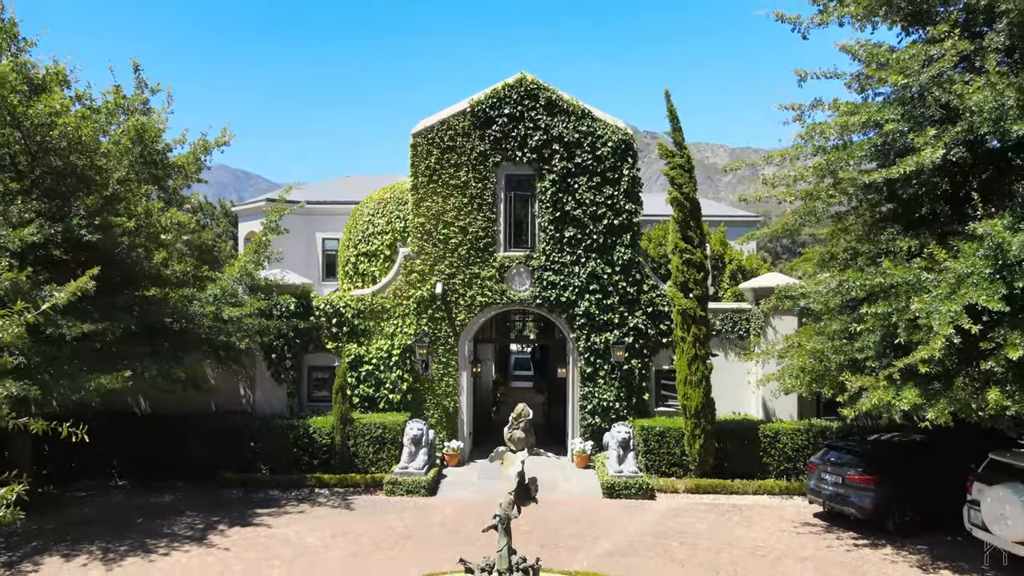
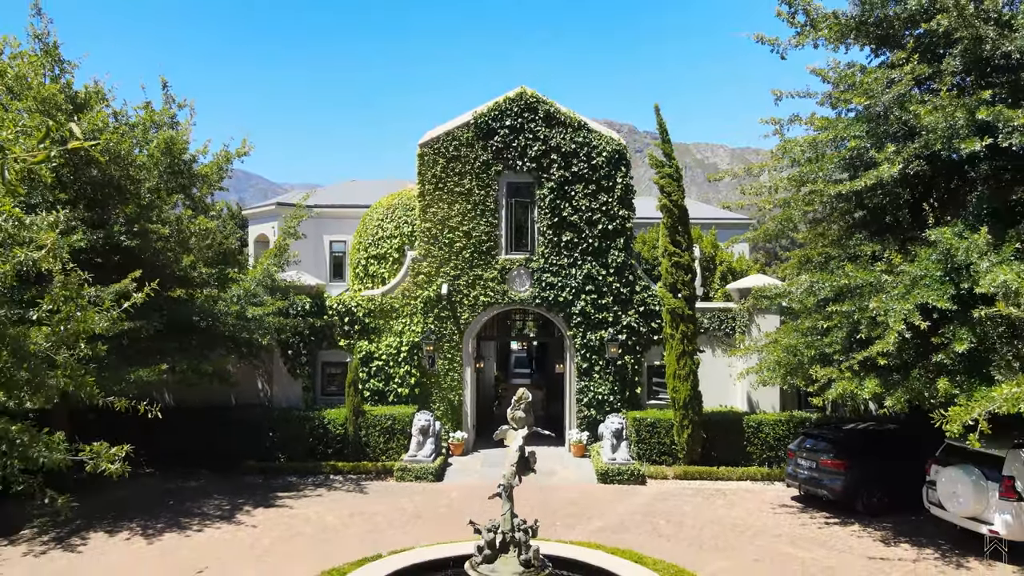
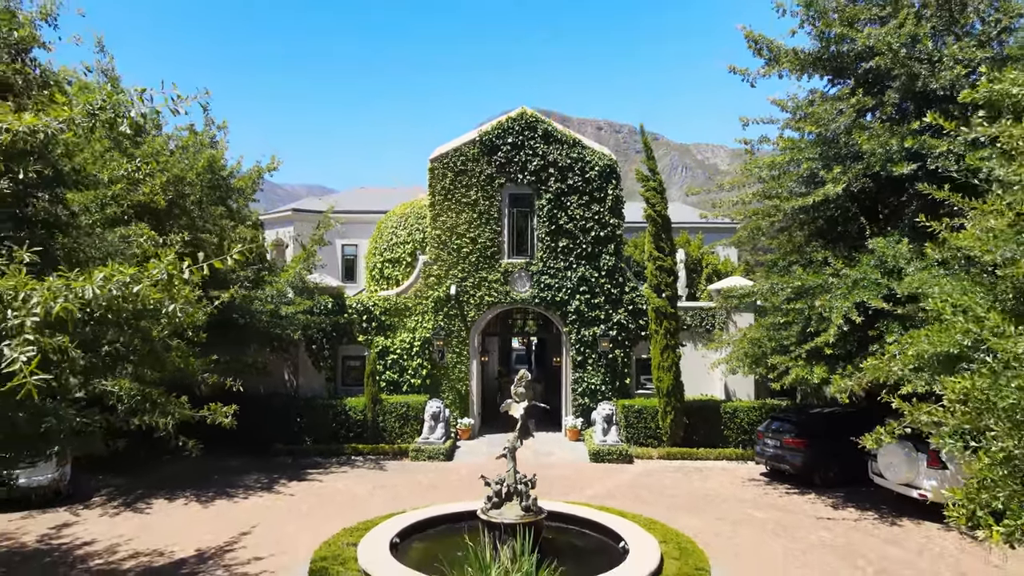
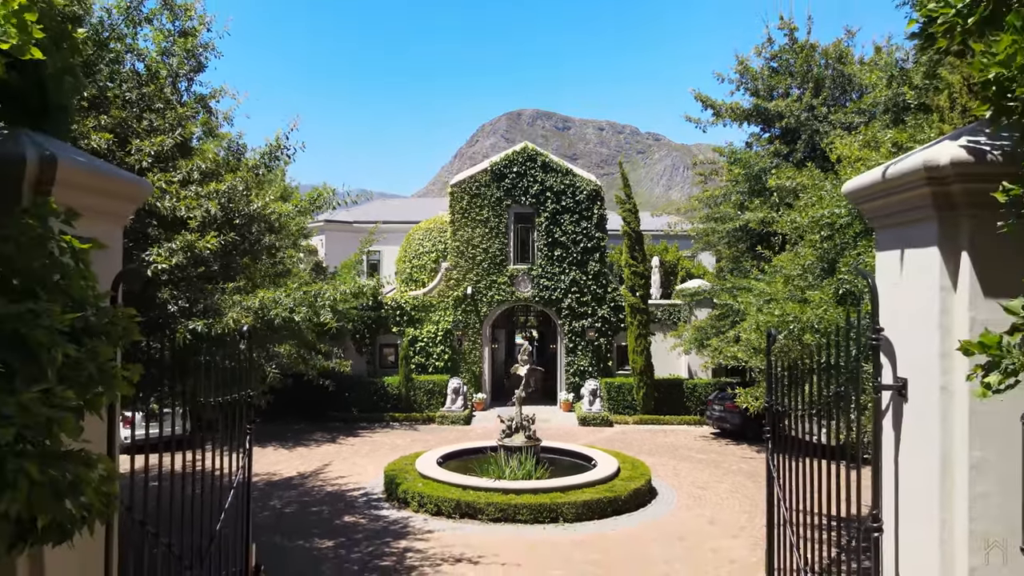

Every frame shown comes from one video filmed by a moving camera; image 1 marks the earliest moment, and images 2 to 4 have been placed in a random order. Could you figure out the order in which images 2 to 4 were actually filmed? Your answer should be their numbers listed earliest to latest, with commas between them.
2, 3, 4
